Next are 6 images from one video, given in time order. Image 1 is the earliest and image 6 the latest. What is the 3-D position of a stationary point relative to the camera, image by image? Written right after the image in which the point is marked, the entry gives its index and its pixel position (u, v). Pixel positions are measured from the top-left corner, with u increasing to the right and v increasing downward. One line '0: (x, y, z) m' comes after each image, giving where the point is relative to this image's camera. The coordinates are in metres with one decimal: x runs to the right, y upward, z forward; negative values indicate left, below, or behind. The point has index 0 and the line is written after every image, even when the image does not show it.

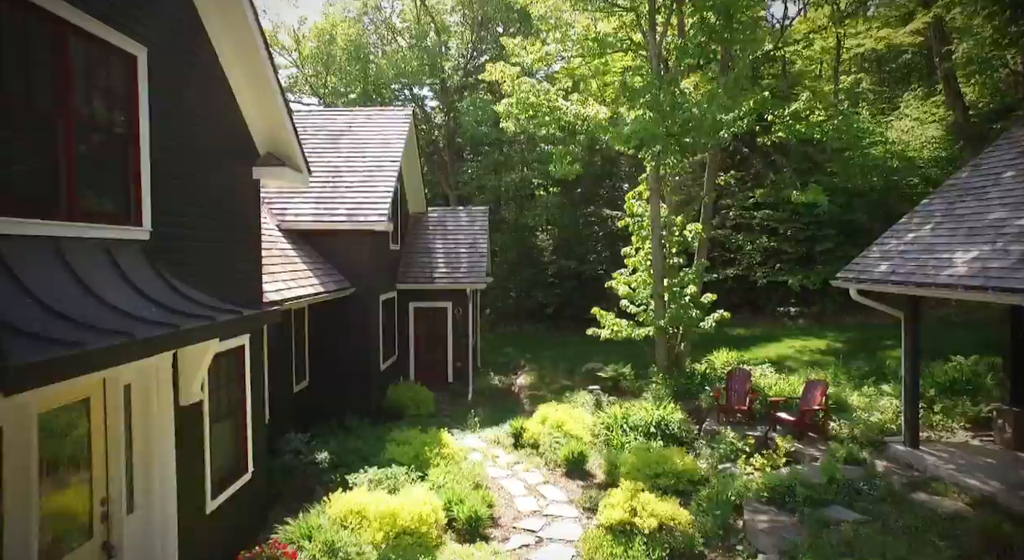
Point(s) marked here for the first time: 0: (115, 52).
0: (-3.1, +1.8, +4.9) m
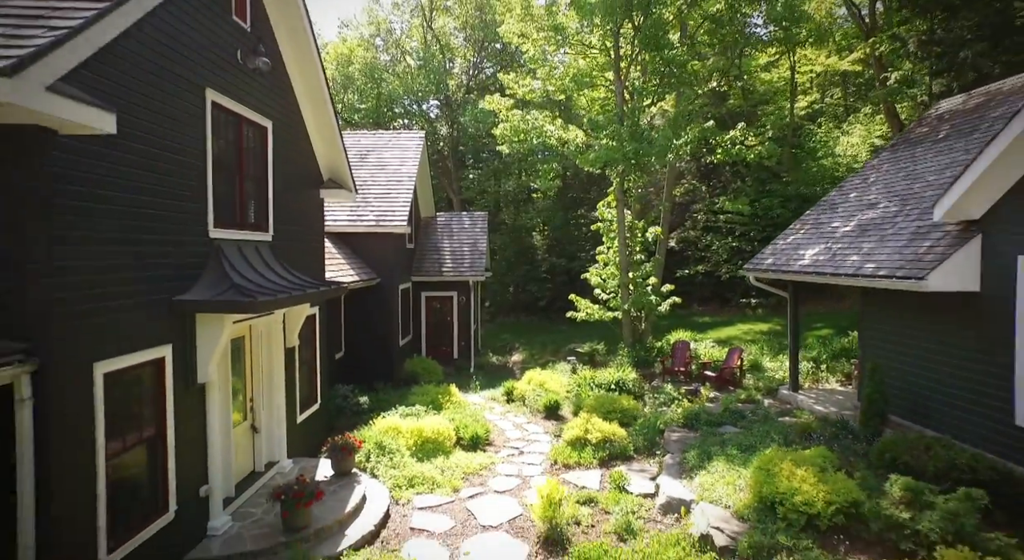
0: (-3.2, +2.0, +8.1) m
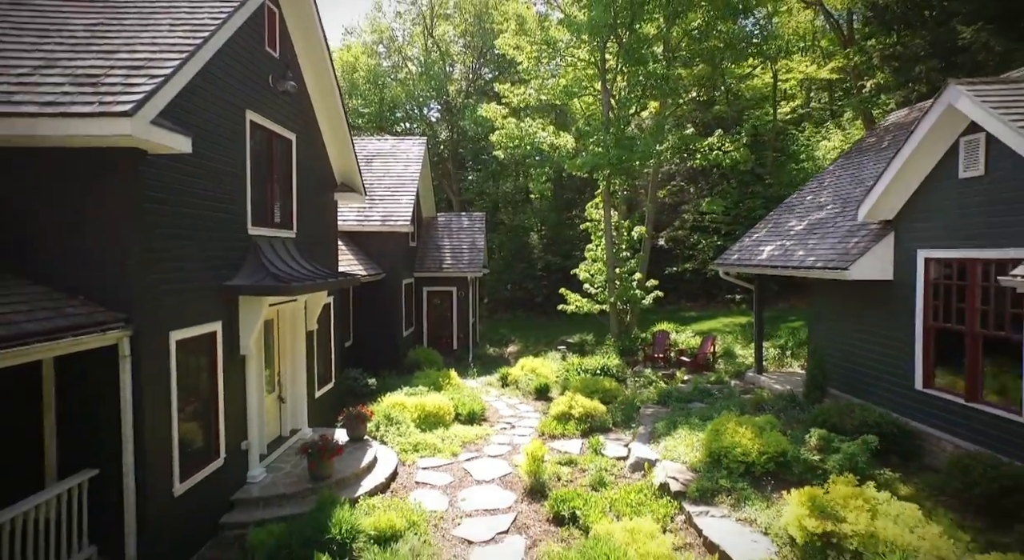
0: (-3.4, +2.1, +9.4) m
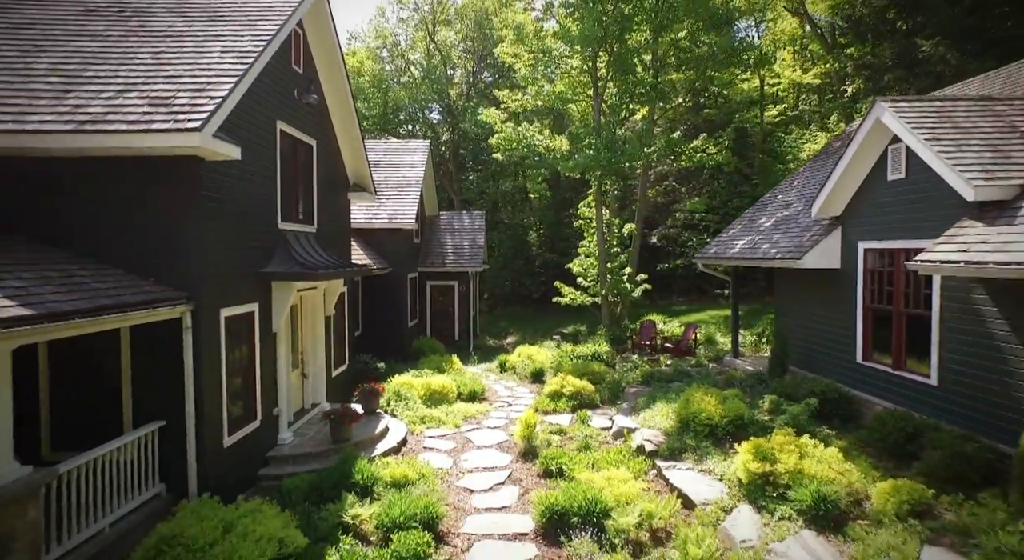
0: (-3.4, +2.3, +10.6) m
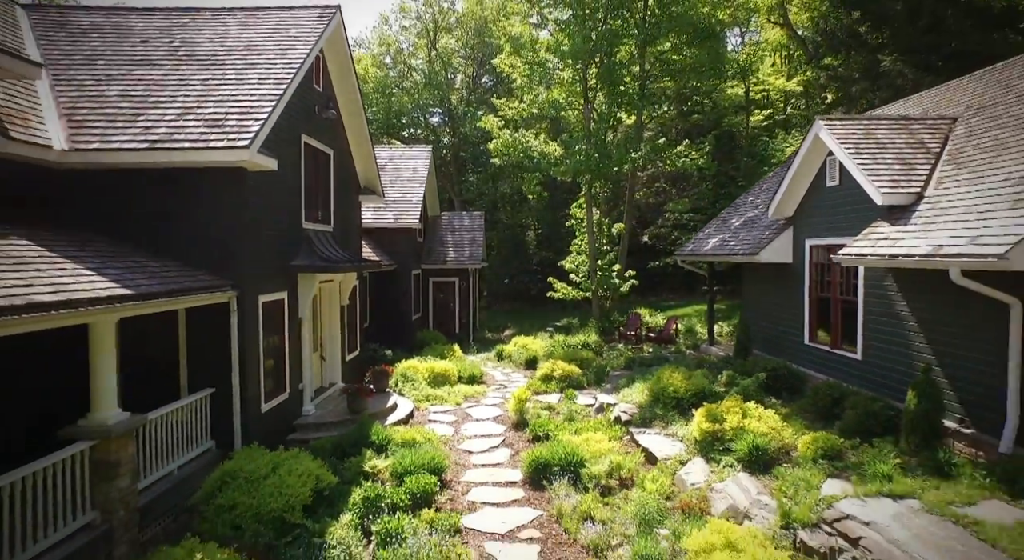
0: (-3.5, +2.4, +12.0) m
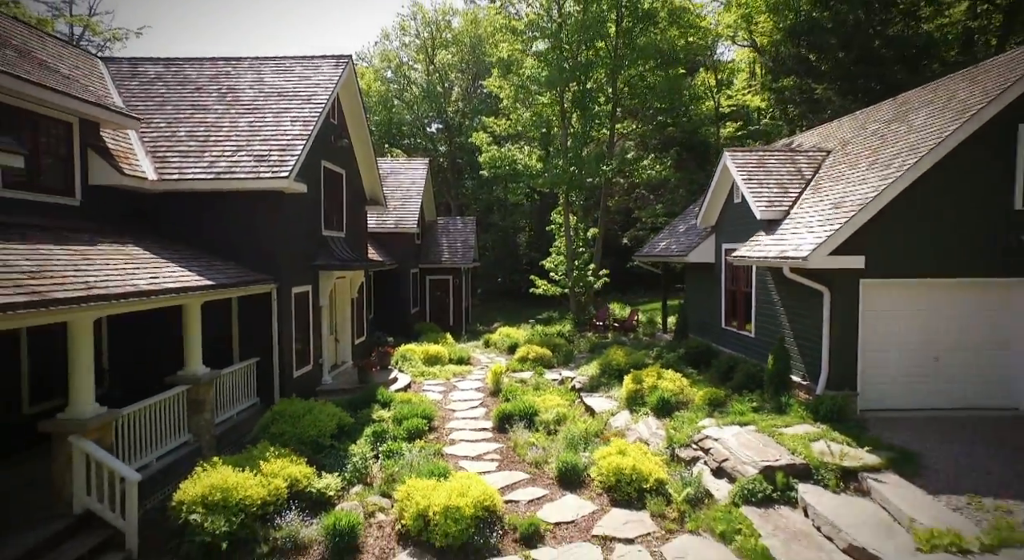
0: (-4.0, +2.5, +14.6) m
